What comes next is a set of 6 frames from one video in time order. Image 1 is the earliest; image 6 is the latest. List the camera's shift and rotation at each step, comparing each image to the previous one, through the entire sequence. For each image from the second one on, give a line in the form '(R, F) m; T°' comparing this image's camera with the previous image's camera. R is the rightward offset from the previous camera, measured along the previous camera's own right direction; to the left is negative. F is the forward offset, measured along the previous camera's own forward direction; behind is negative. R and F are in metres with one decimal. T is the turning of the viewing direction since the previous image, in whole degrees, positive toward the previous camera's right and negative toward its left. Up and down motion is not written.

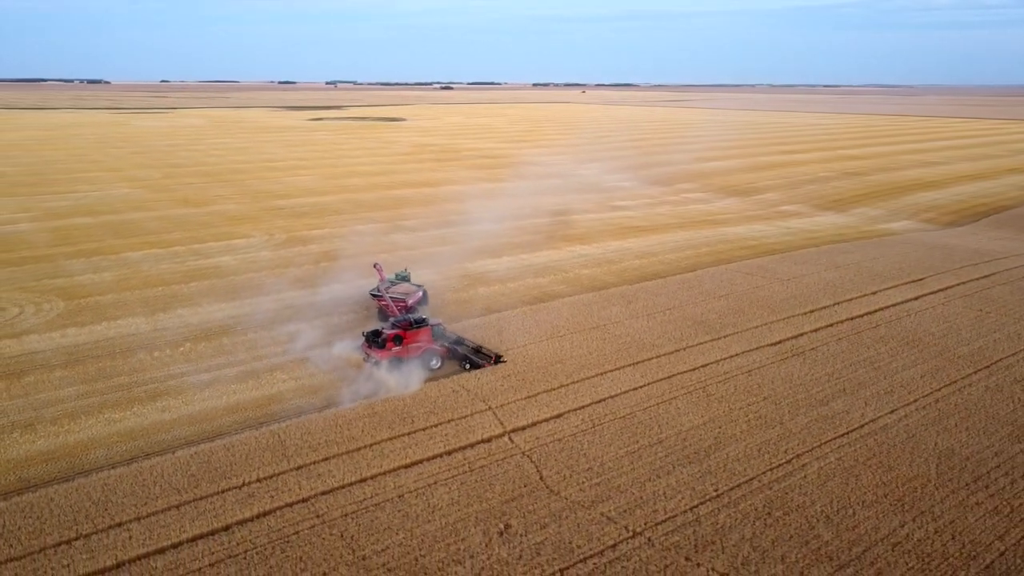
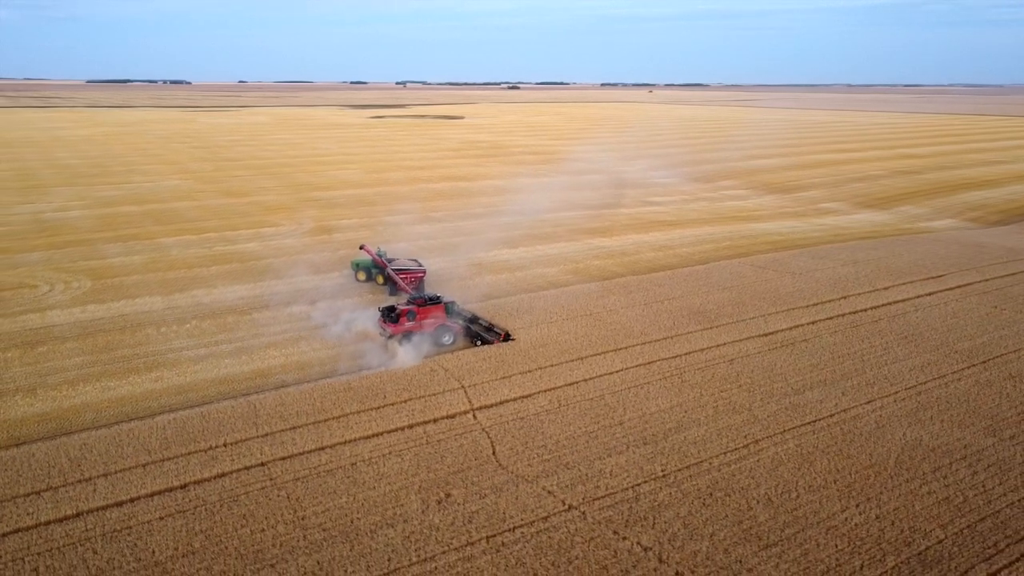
(+1.5, -0.2) m; -4°
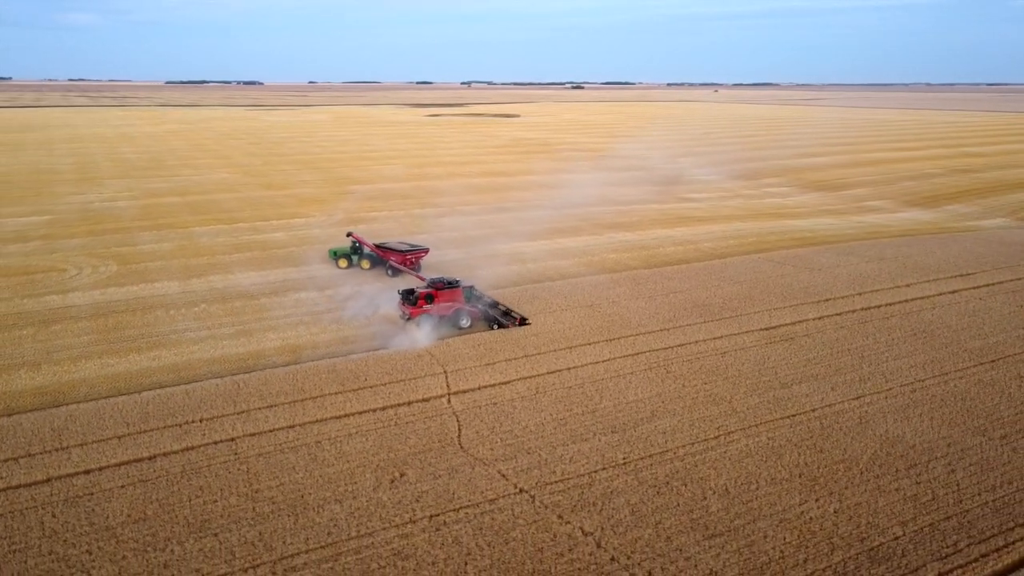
(+1.3, +0.1) m; -4°
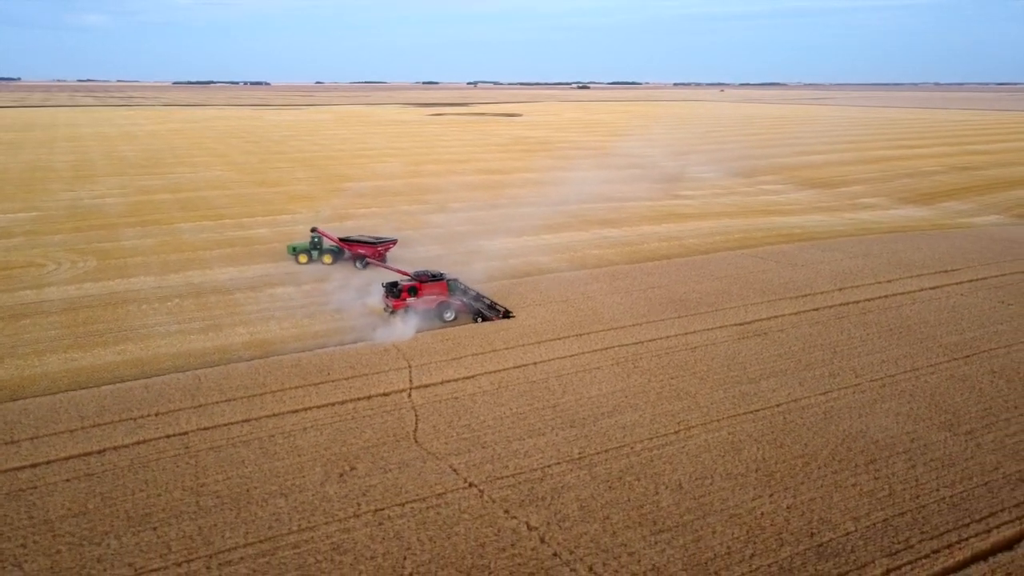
(+0.7, +0.2) m; 0°
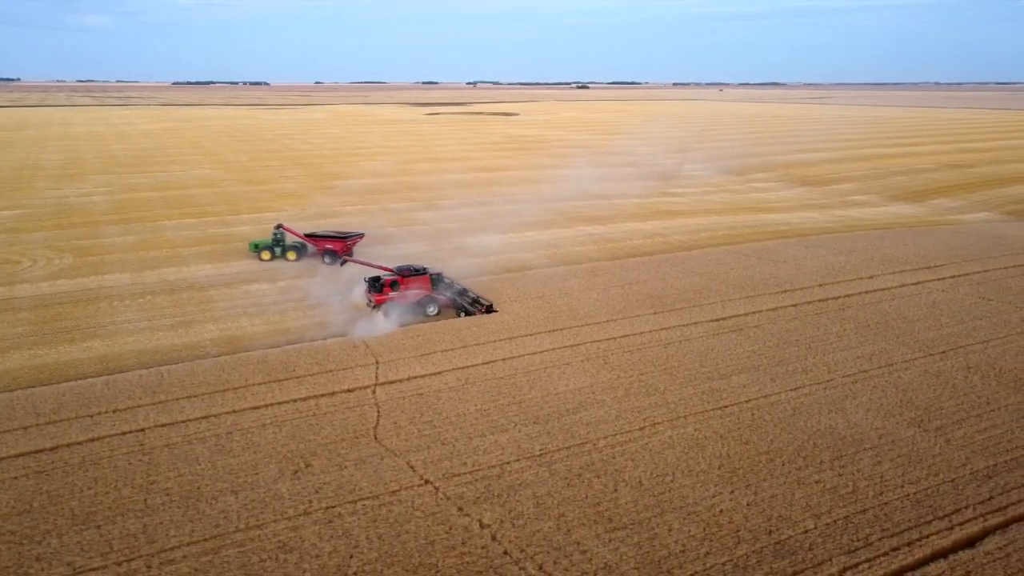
(+0.5, +0.2) m; 0°
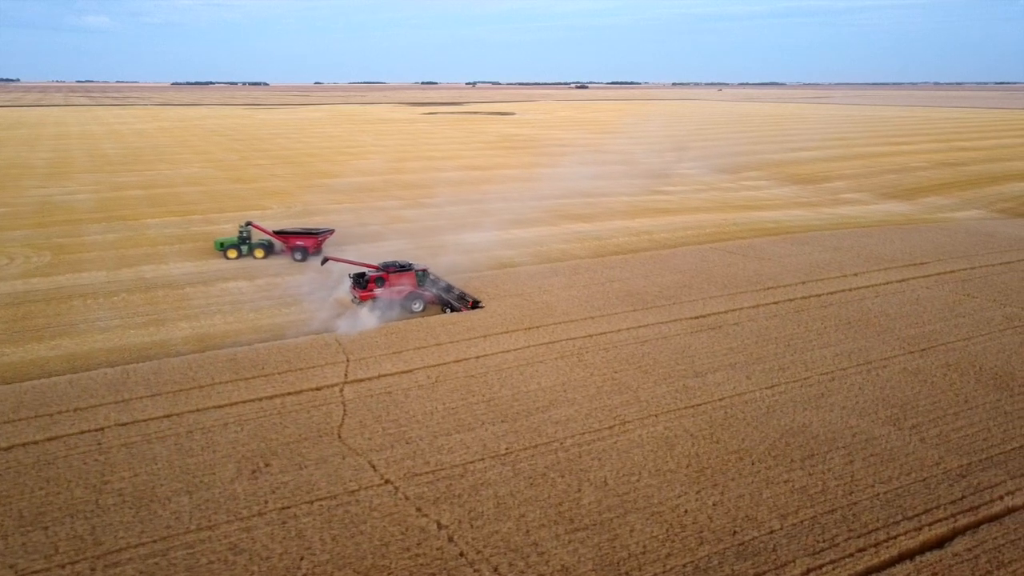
(+0.4, +0.2) m; 0°
